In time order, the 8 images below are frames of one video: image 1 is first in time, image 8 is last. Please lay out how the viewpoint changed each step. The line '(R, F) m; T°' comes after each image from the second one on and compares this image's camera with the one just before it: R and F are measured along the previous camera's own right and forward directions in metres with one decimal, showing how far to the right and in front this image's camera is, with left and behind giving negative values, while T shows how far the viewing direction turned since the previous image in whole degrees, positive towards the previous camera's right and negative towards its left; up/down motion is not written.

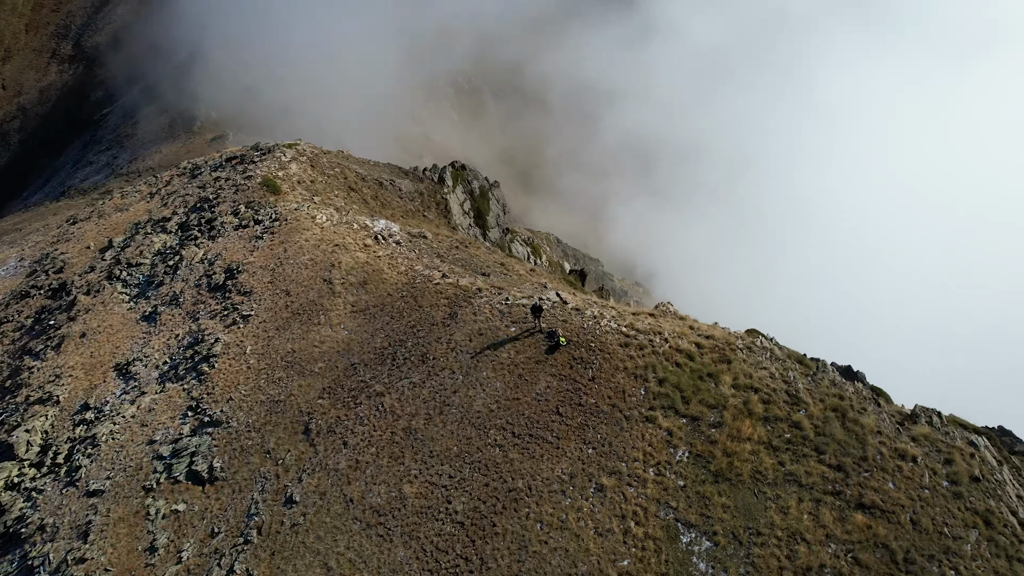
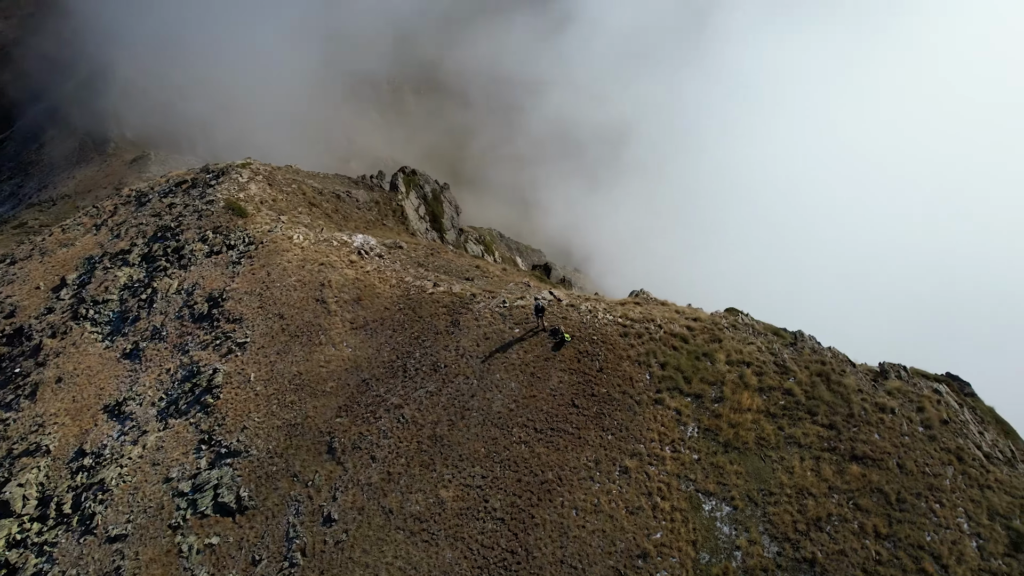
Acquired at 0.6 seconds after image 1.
(-2.5, -0.9) m; +6°
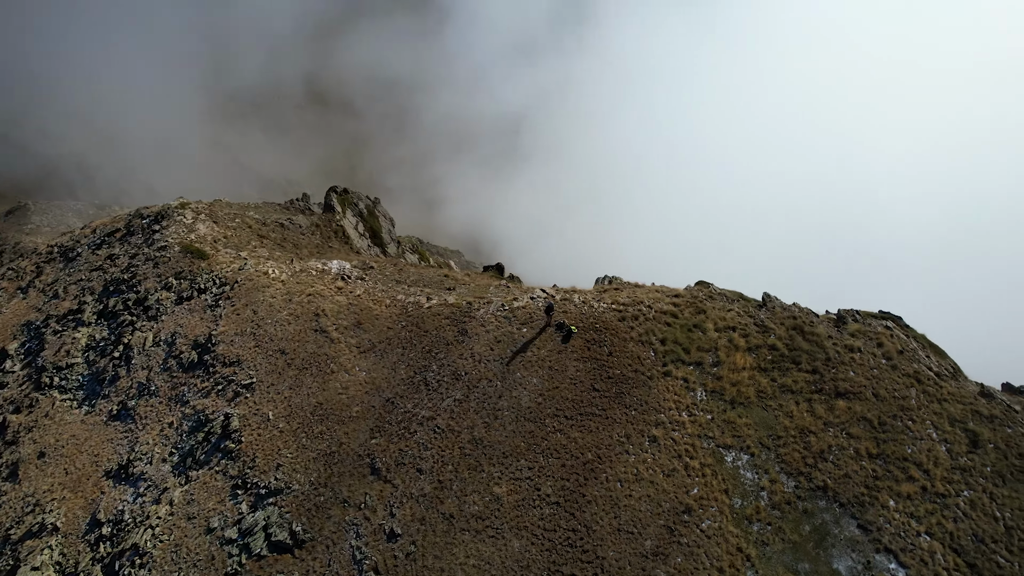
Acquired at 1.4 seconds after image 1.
(-3.9, -1.3) m; +8°
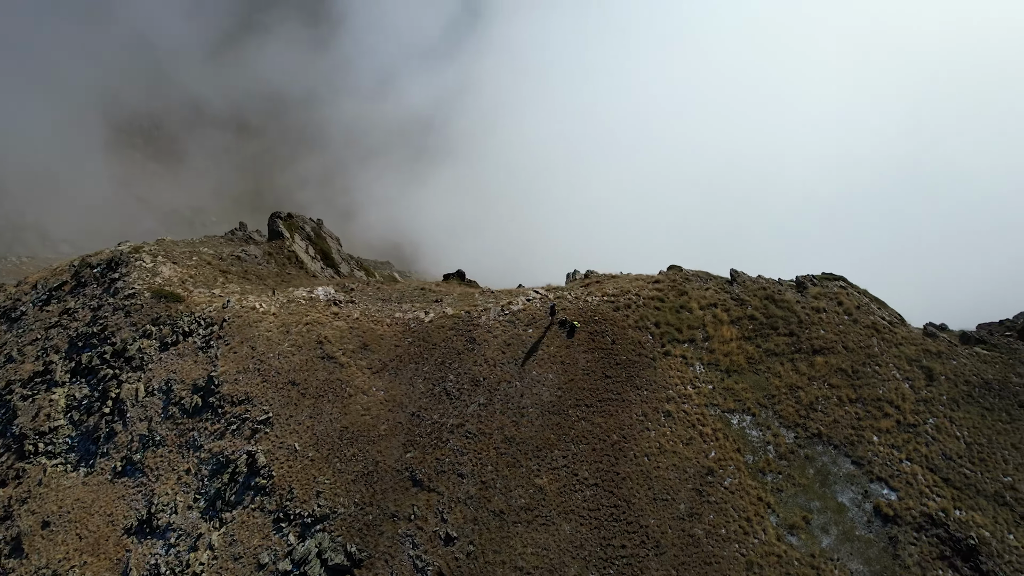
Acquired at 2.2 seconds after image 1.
(-3.6, -1.4) m; +7°
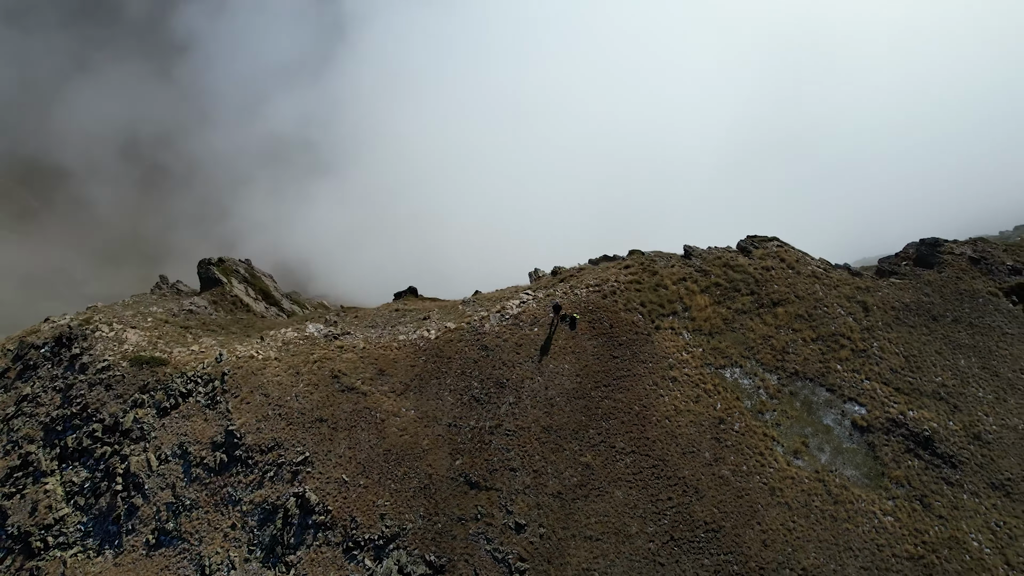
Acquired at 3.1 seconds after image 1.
(-5.3, -2.0) m; +10°
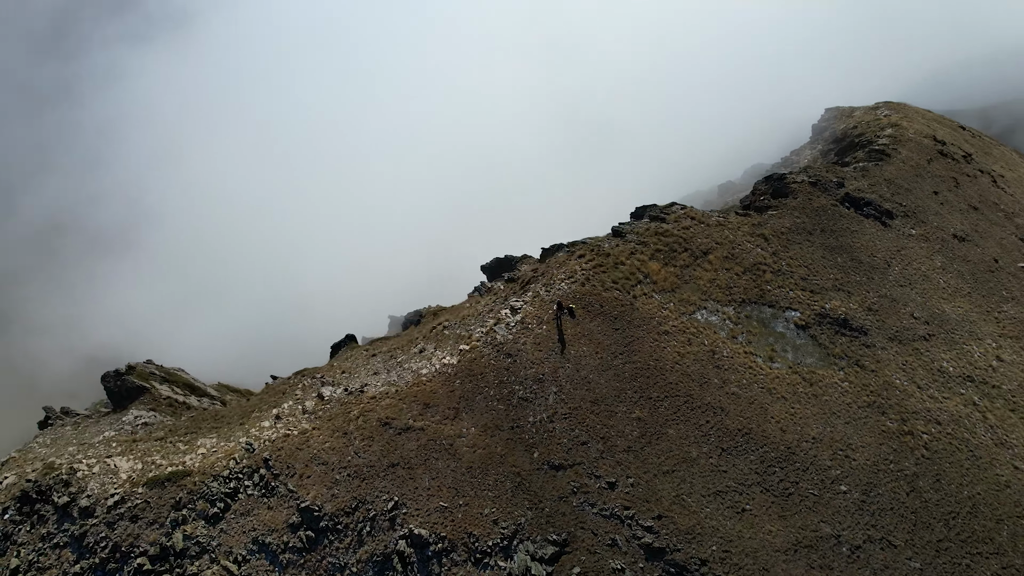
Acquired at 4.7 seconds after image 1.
(-9.9, -2.6) m; +16°
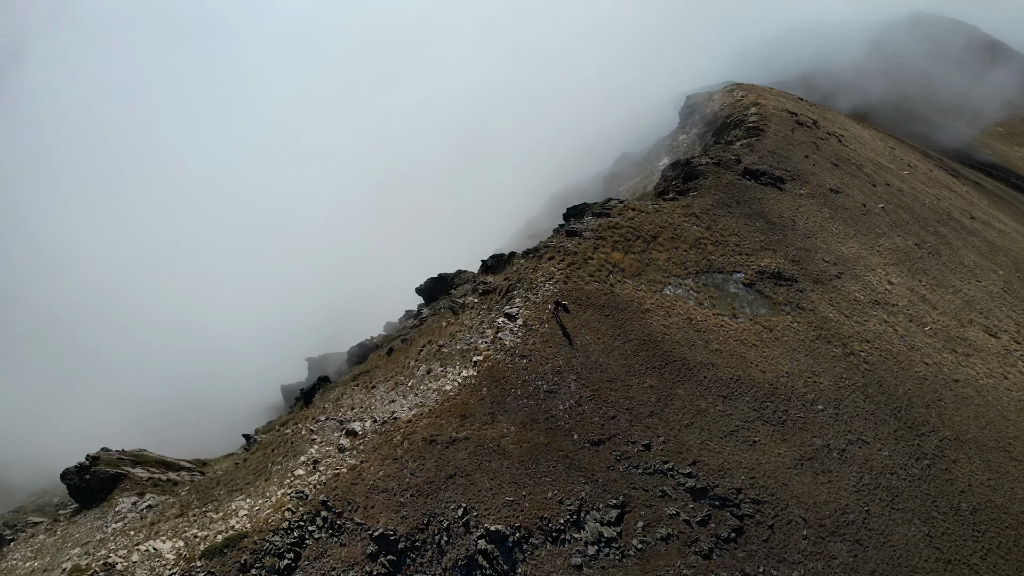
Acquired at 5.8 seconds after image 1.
(-7.6, -2.6) m; +11°
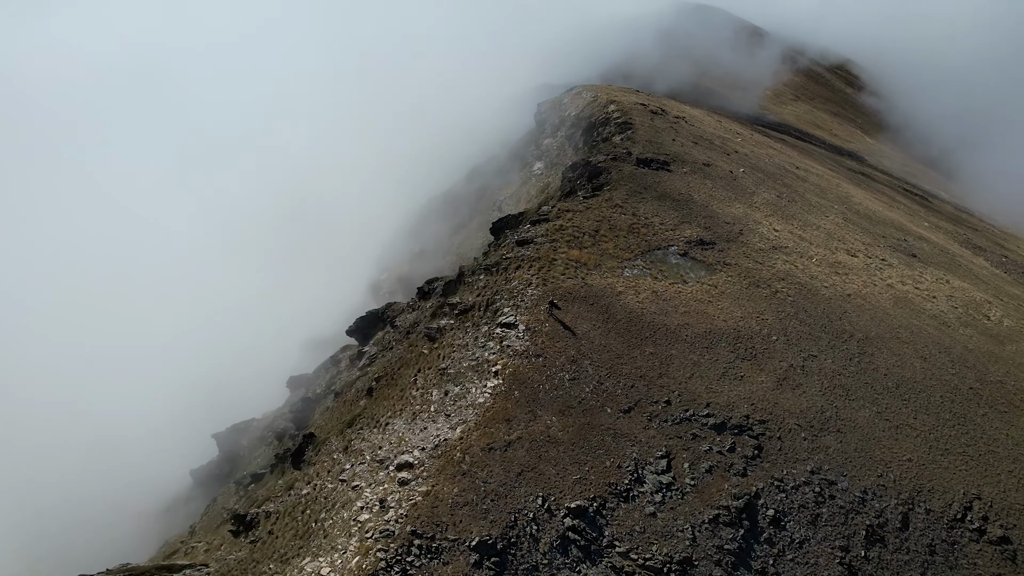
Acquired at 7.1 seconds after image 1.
(-10.4, -2.7) m; +14°
